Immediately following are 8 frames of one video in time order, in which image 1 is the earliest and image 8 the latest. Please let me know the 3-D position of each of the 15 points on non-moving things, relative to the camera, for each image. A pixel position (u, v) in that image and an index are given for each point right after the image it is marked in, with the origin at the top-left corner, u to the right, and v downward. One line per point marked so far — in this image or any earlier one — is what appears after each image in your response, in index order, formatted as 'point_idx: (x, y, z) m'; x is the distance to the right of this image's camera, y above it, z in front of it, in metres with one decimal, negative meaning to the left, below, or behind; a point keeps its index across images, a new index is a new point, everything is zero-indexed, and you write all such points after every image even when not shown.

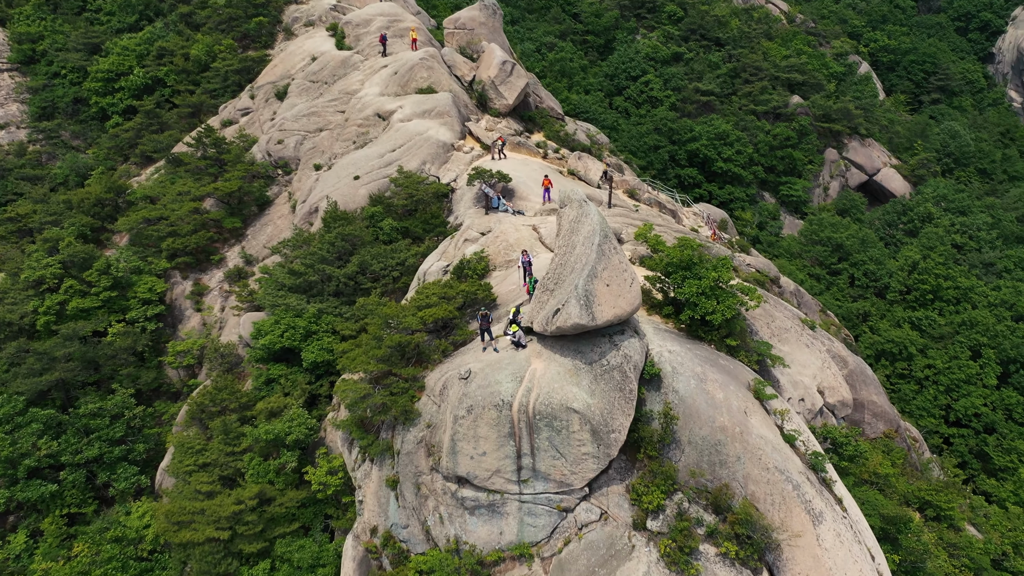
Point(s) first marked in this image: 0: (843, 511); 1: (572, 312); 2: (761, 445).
0: (+7.3, -4.8, +18.5) m
1: (+1.3, -0.5, +17.2) m
2: (+5.4, -3.3, +18.0) m
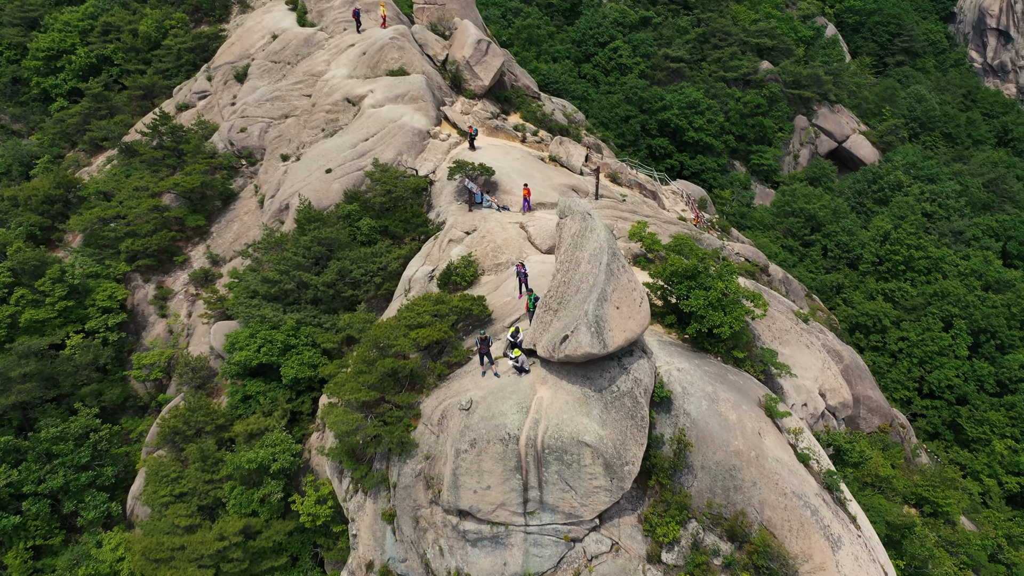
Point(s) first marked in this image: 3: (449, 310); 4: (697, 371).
0: (+7.4, -5.1, +17.9) m
1: (+1.4, -1.0, +16.0) m
2: (+5.5, -3.7, +17.2) m
3: (-1.5, -0.5, +19.6) m
4: (+4.2, -1.9, +18.8) m
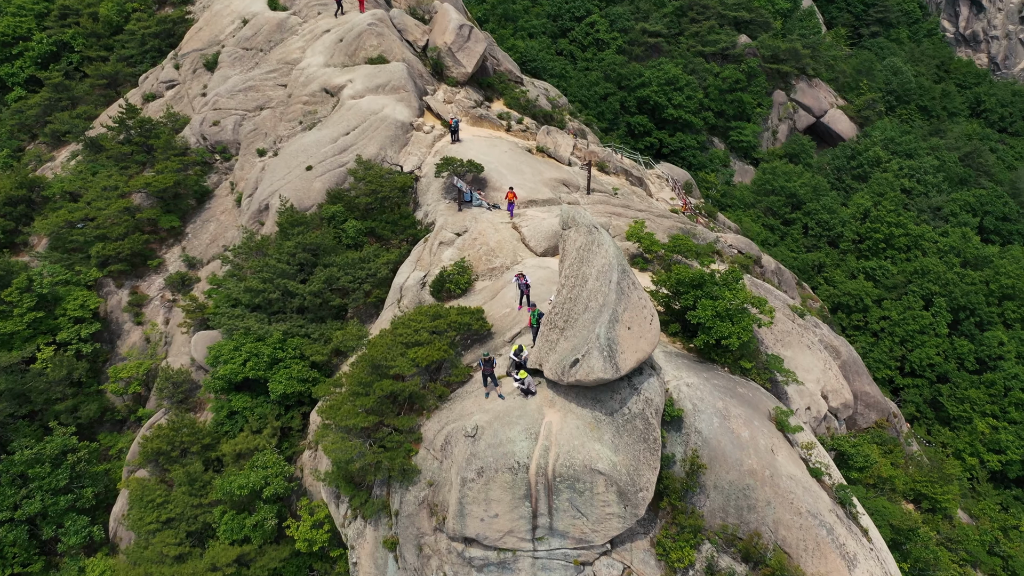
0: (+7.6, -5.4, +17.6) m
1: (+1.5, -1.4, +15.3) m
2: (+5.7, -4.0, +16.7) m
3: (-1.5, -0.8, +18.7) m
4: (+4.3, -2.2, +18.2) m
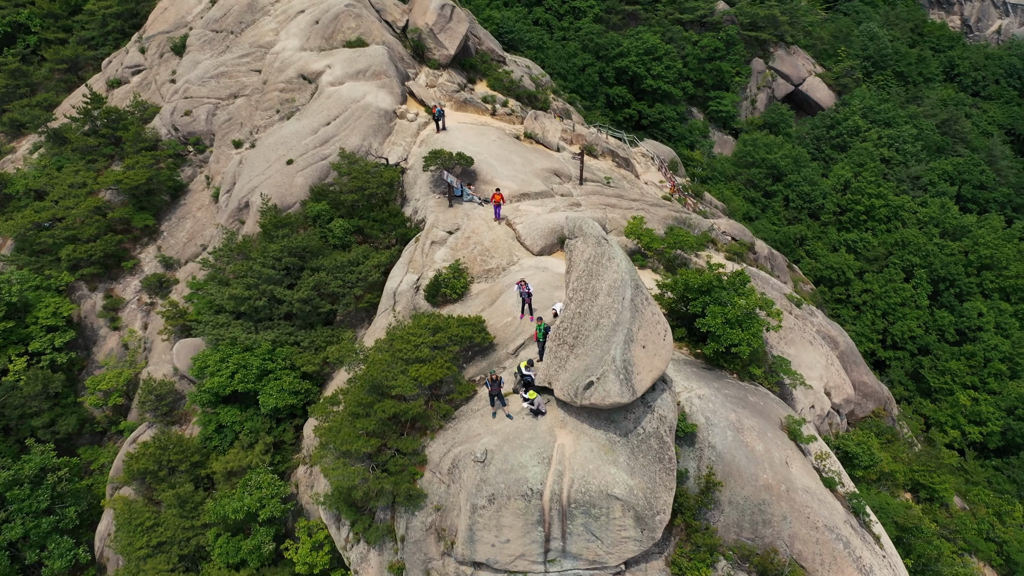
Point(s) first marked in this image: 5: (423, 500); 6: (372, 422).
0: (+7.8, -5.5, +17.4) m
1: (+1.8, -1.8, +14.7) m
2: (+5.9, -4.2, +16.3) m
3: (-1.4, -1.1, +17.9) m
4: (+4.4, -2.4, +17.7) m
5: (-1.8, -4.2, +16.4) m
6: (-2.8, -2.7, +16.7) m
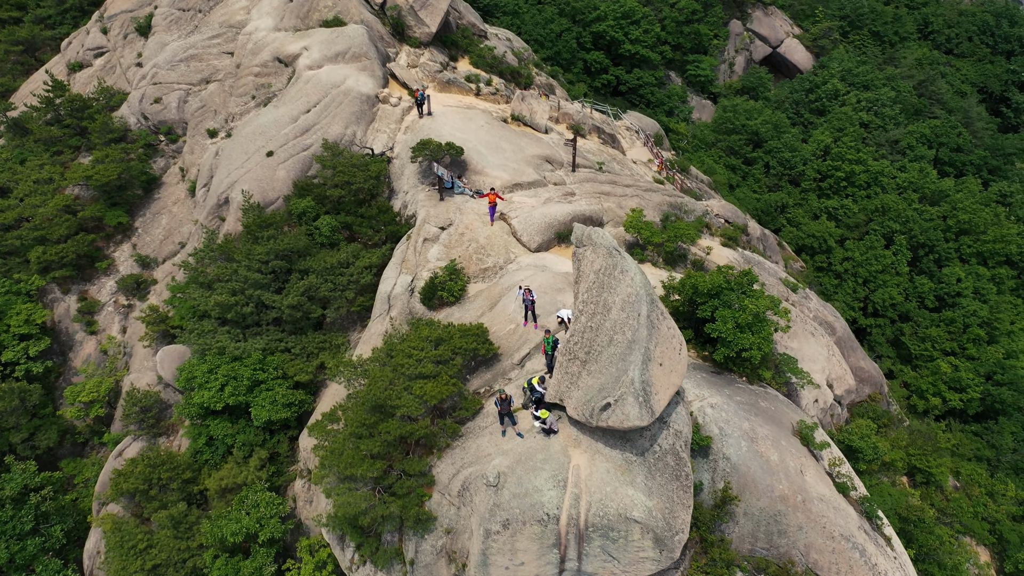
0: (+8.0, -5.5, +17.3) m
1: (+2.0, -2.1, +14.1) m
2: (+6.1, -4.4, +16.1) m
3: (-1.3, -1.3, +17.2) m
4: (+4.6, -2.5, +17.3) m
5: (-1.5, -4.5, +15.9) m
6: (-2.6, -3.0, +16.0) m
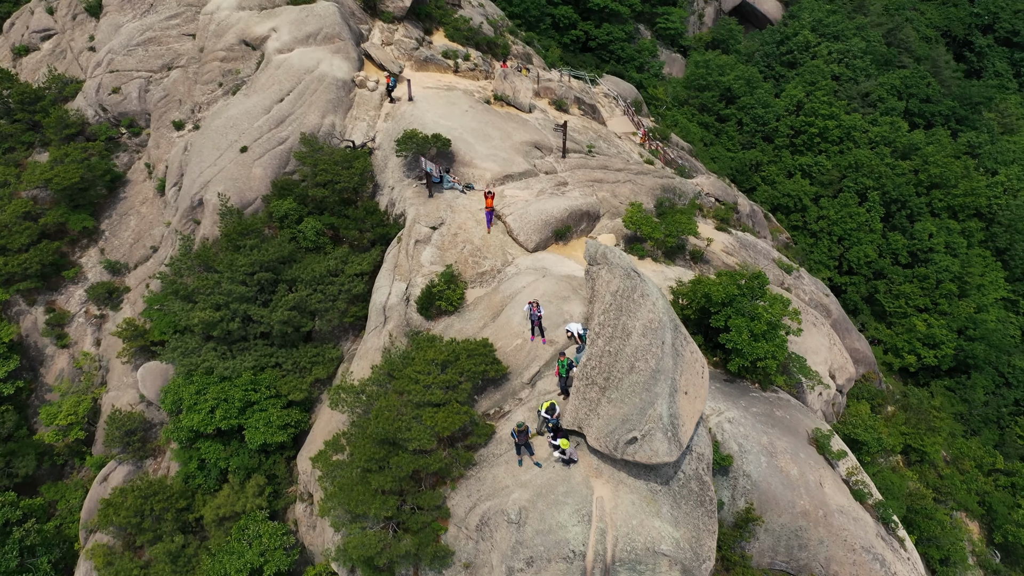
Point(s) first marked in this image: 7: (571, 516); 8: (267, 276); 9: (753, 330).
0: (+8.3, -5.6, +17.3) m
1: (+2.4, -2.6, +13.6) m
2: (+6.5, -4.6, +15.9) m
3: (-1.1, -1.7, +16.5) m
4: (+4.8, -2.7, +16.9) m
5: (-1.2, -5.0, +15.3) m
6: (-2.3, -3.6, +15.3) m
7: (+1.0, -4.0, +14.4) m
8: (-6.0, +0.3, +20.0) m
9: (+5.0, -0.9, +17.1) m
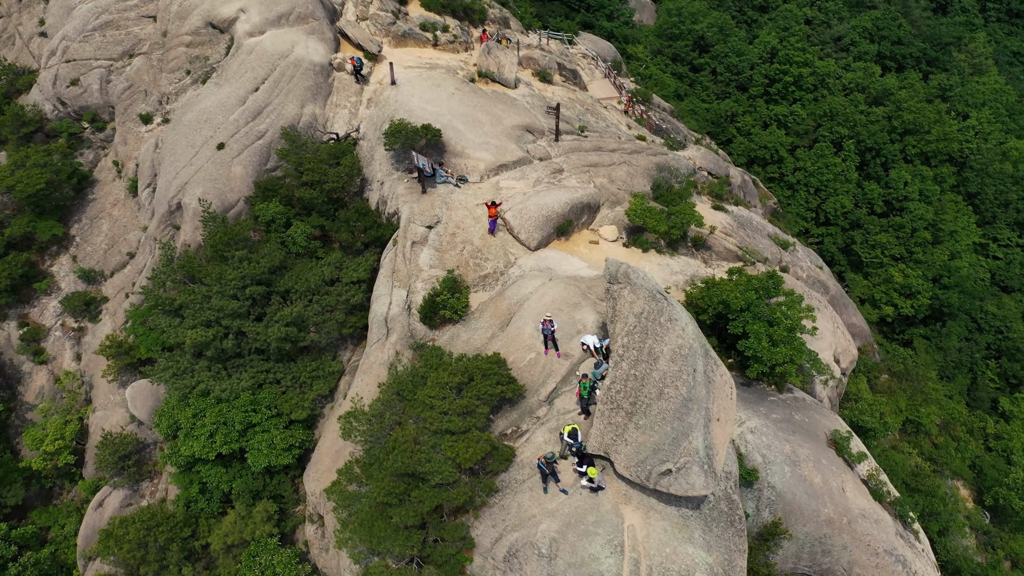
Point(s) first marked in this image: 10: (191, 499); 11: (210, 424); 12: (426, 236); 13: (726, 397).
0: (+8.7, -5.5, +17.4) m
1: (+2.9, -3.1, +13.2) m
2: (+6.9, -4.7, +15.9) m
3: (-0.7, -2.1, +15.9) m
4: (+5.2, -2.8, +16.6) m
5: (-0.7, -5.5, +15.0) m
6: (-1.8, -4.1, +14.8) m
7: (+1.5, -4.4, +14.0) m
8: (-5.9, 0.0, +18.9) m
9: (+5.2, -1.0, +16.7) m
10: (-7.1, -4.7, +18.4) m
11: (-6.4, -3.0, +17.7) m
12: (-2.0, +1.2, +19.9) m
13: (+3.7, -1.9, +14.2) m
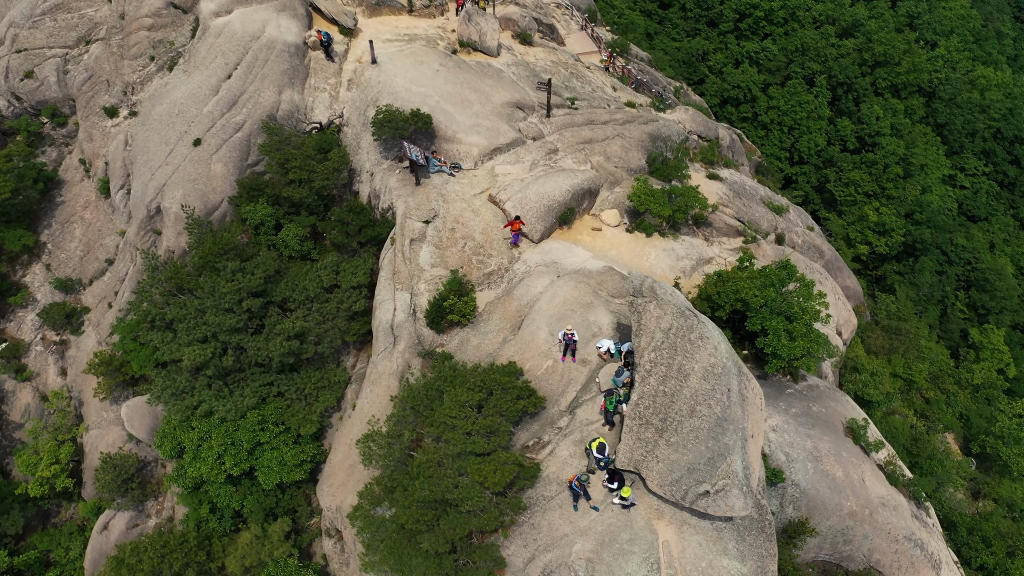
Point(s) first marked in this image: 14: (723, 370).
0: (+9.2, -5.2, +17.8) m
1: (+3.5, -3.4, +13.2) m
2: (+7.4, -4.6, +16.1) m
3: (-0.3, -2.3, +15.5) m
4: (+5.6, -2.7, +16.6) m
5: (0.0, -5.8, +14.9) m
6: (-1.2, -4.5, +14.5) m
7: (+2.2, -4.7, +14.0) m
8: (-5.7, -0.2, +18.1) m
9: (+5.6, -0.8, +16.5) m
10: (-6.7, -5.0, +17.9) m
11: (-6.1, -3.3, +17.1) m
12: (-2.0, +1.2, +19.2) m
13: (+4.2, -2.1, +14.1) m
14: (+3.4, -1.3, +13.4) m
